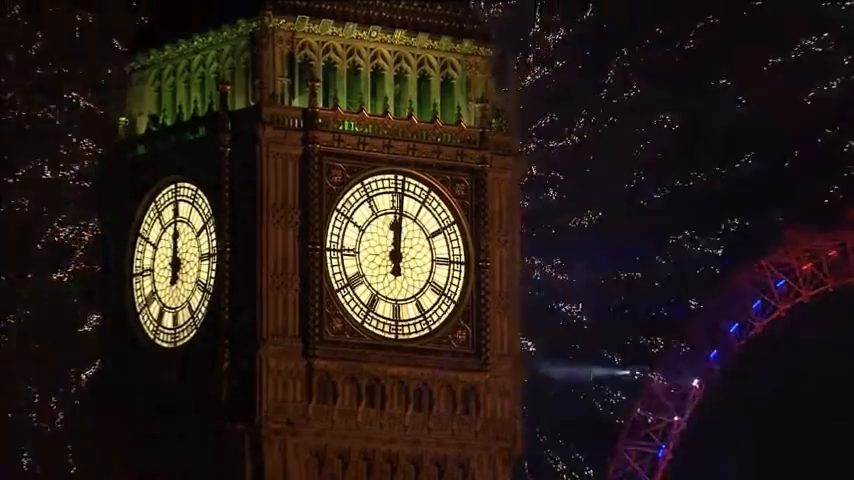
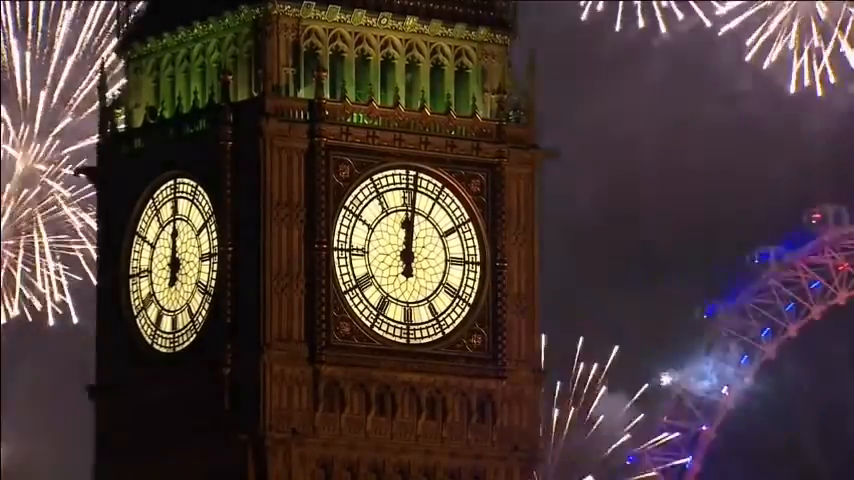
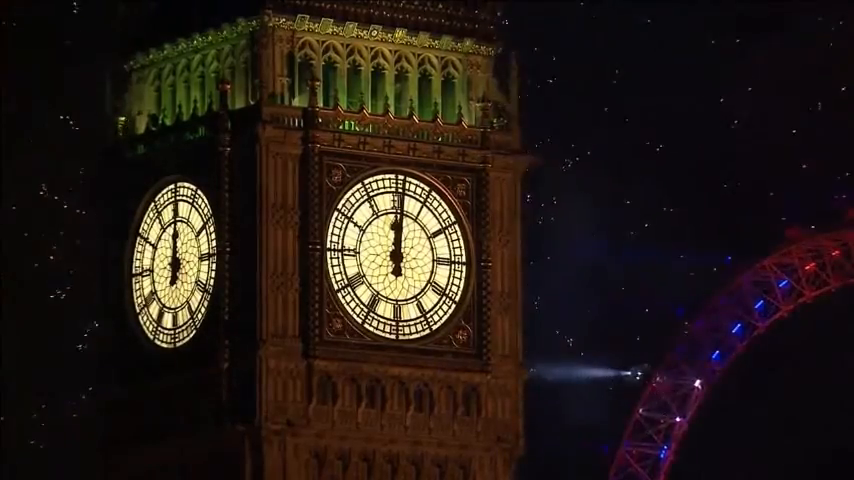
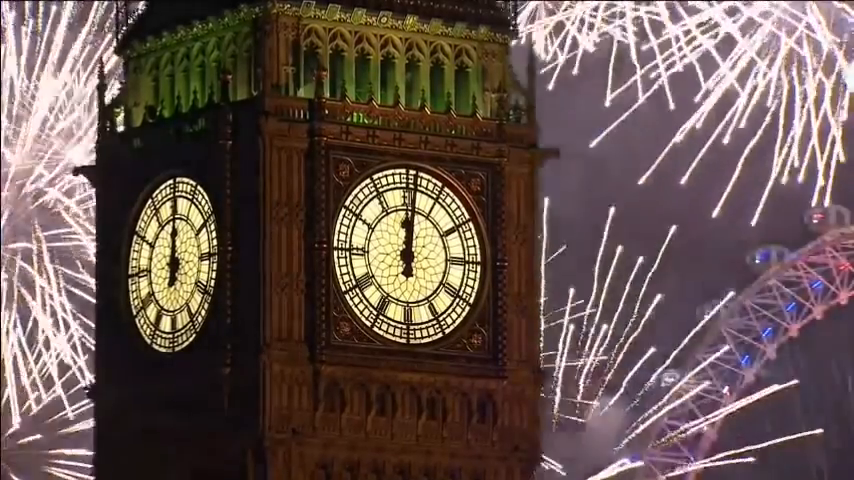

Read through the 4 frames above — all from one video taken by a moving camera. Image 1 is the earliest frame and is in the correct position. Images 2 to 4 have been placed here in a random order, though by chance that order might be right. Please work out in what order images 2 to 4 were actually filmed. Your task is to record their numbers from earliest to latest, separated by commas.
3, 2, 4
